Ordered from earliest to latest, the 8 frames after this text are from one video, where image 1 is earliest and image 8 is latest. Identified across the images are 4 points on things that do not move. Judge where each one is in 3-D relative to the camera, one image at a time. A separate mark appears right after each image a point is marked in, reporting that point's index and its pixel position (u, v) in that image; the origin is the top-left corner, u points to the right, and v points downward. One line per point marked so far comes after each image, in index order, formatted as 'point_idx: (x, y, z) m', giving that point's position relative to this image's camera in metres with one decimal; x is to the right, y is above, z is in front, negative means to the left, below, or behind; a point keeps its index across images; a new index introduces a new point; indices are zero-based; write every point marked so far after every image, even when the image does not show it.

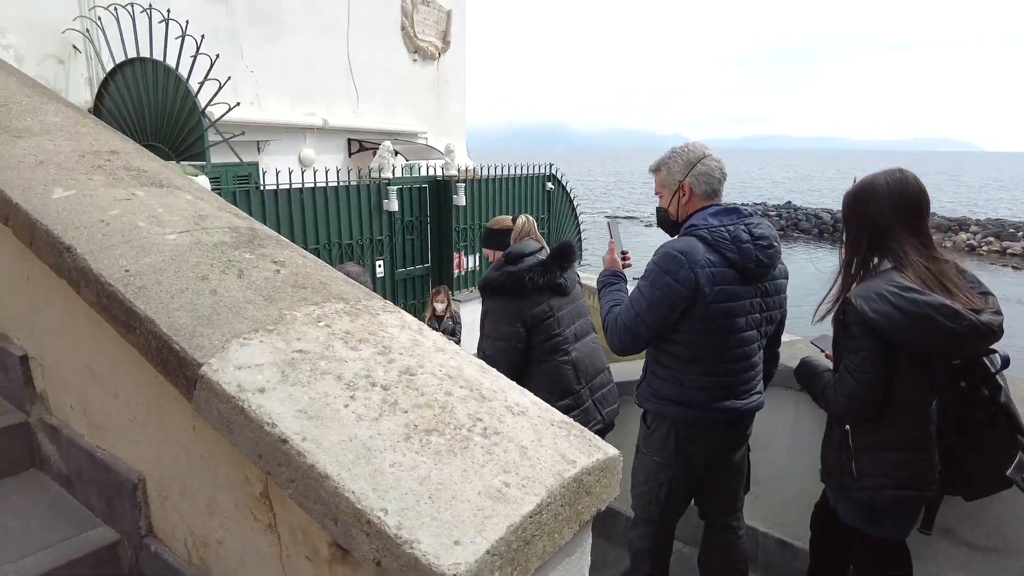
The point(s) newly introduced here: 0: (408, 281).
0: (-1.2, +0.1, +7.2) m
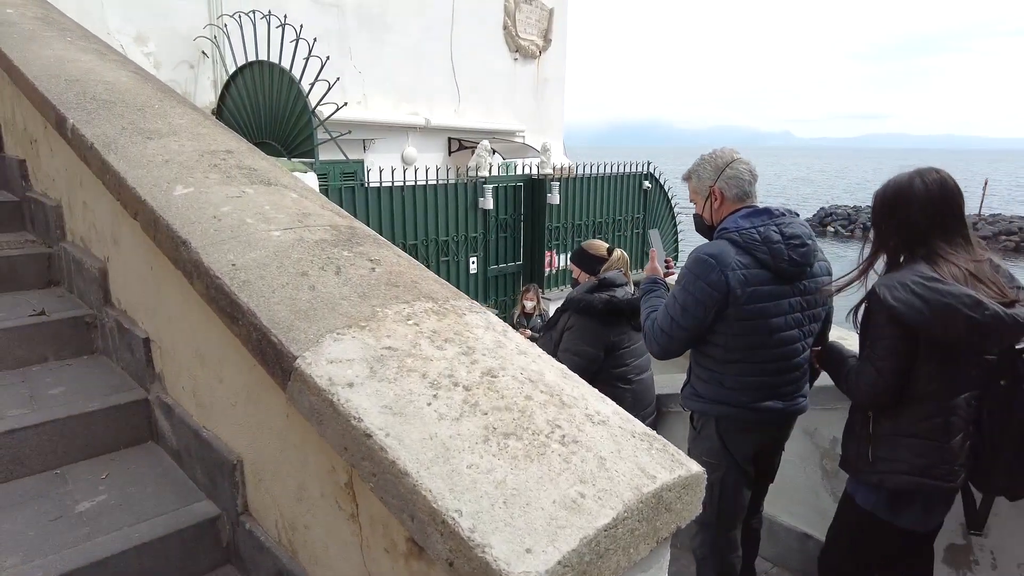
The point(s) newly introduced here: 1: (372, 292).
0: (-0.1, +0.1, +7.3) m
1: (-0.3, 0.0, +1.4) m
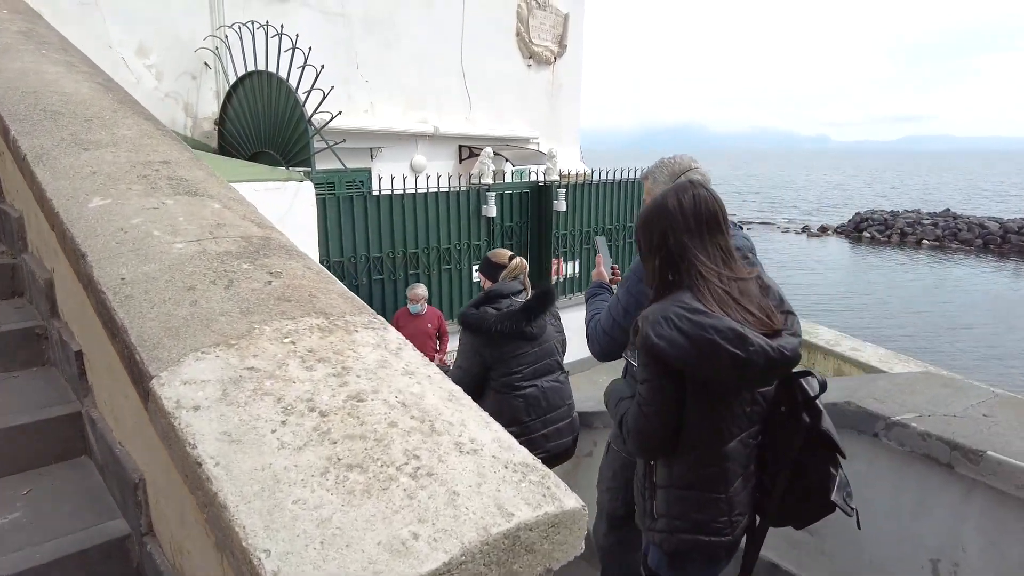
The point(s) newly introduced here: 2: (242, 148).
0: (-0.1, 0.0, +7.3) m
1: (-0.5, 0.0, +1.4) m
2: (-2.4, +1.3, +5.8) m
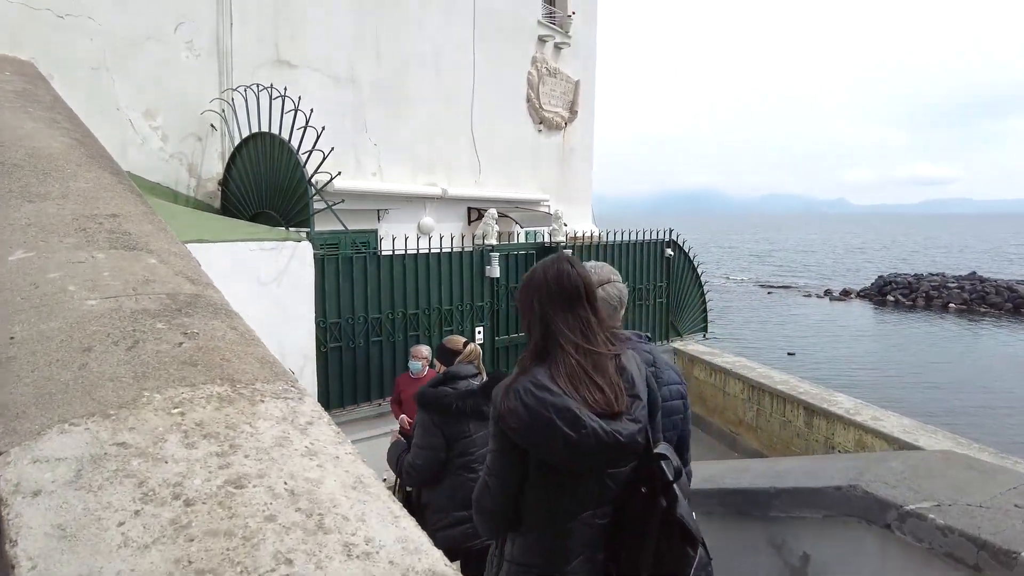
0: (0.0, -0.7, +7.0) m
1: (-0.7, -0.2, +1.2) m
2: (-2.4, +0.7, +5.8) m
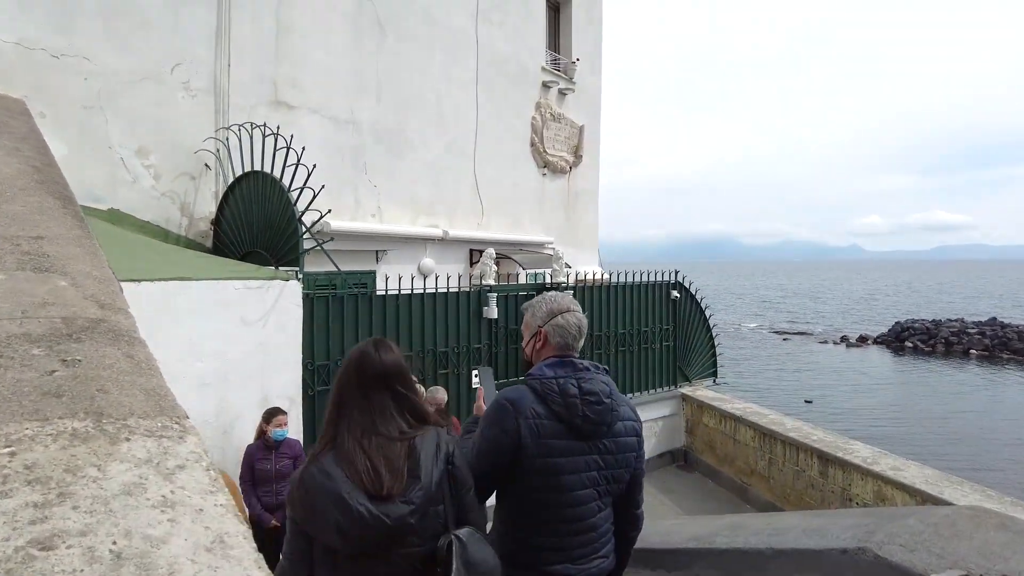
0: (0.0, -1.1, +6.8) m
1: (-0.8, -0.2, +1.0) m
2: (-2.4, +0.4, +5.7) m
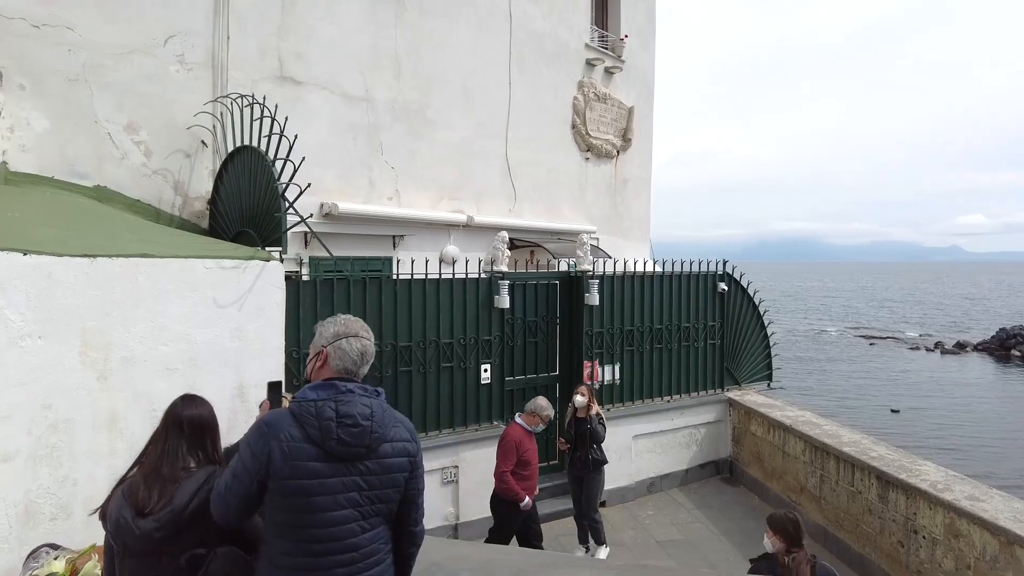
0: (+0.1, -1.0, +6.2) m
1: (-1.3, -0.1, +0.5) m
2: (-2.3, +0.5, +5.4) m
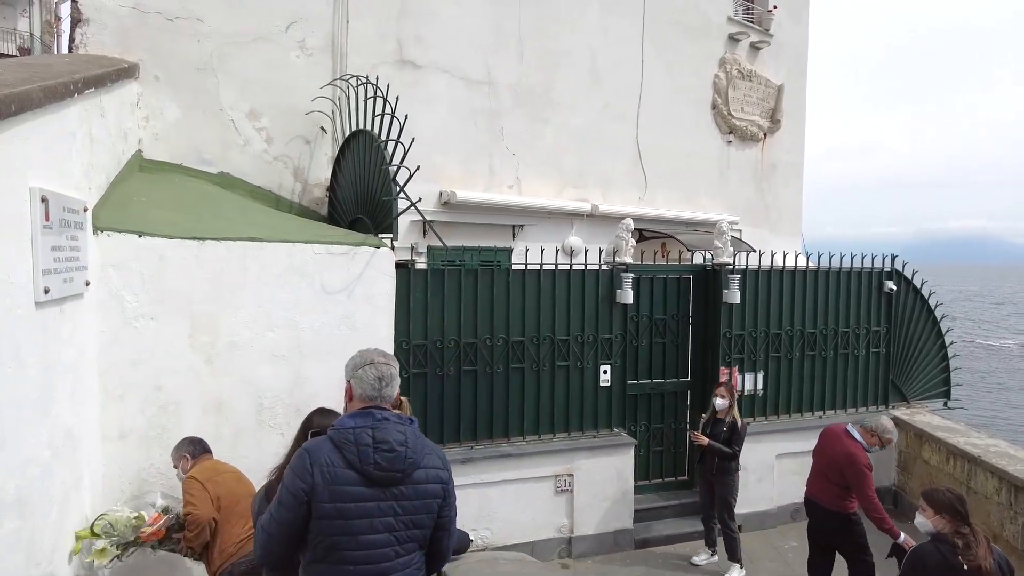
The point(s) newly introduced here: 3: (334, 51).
0: (+1.2, -0.9, +5.6) m
1: (-1.3, 0.0, +0.3) m
2: (-1.4, +0.6, +5.3) m
3: (-1.5, +2.0, +5.5) m
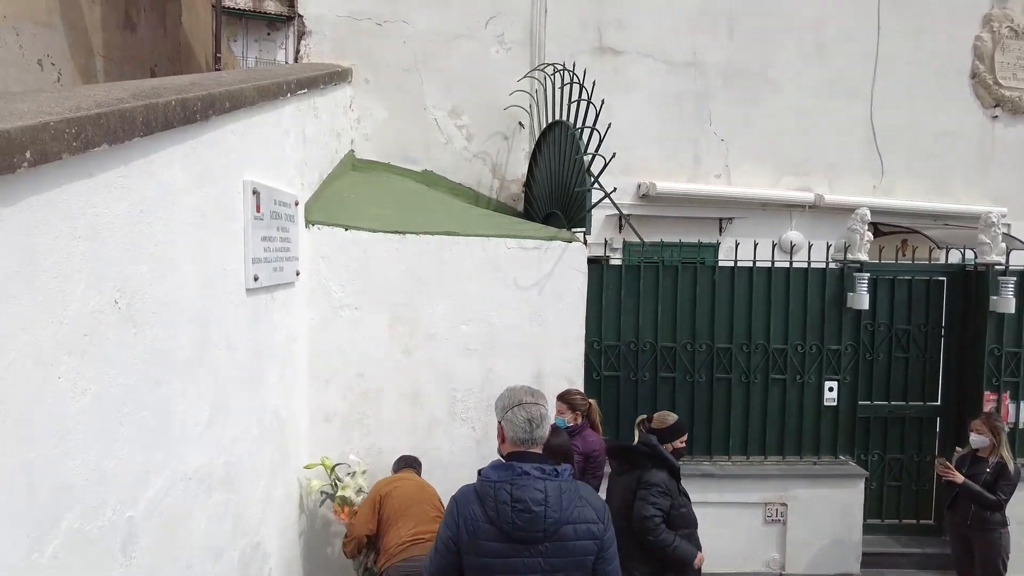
0: (+2.7, -1.0, +4.7) m
1: (-1.2, +0.1, +0.4) m
2: (+0.2, +0.6, +5.2) m
3: (+0.2, +2.1, +5.4) m
